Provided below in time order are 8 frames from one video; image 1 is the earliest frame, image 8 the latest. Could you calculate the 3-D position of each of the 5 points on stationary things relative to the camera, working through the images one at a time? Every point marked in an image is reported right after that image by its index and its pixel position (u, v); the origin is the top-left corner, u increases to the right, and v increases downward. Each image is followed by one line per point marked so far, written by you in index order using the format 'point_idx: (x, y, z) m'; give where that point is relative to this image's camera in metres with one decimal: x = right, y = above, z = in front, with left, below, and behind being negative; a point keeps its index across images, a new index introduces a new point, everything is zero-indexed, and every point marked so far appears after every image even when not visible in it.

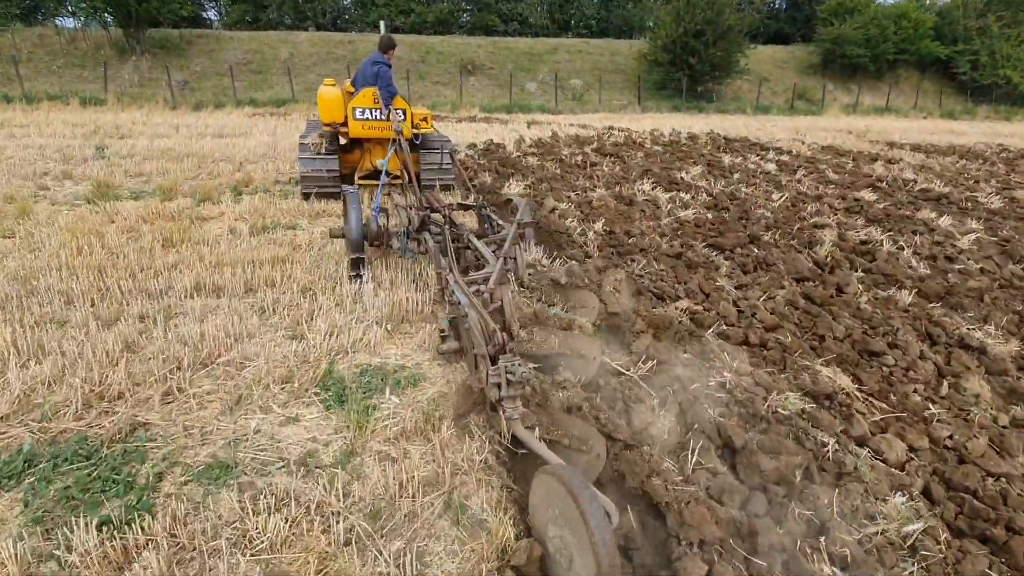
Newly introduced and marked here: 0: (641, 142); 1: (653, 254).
0: (+3.1, +3.5, +12.5) m
1: (+1.5, +0.4, +5.4) m
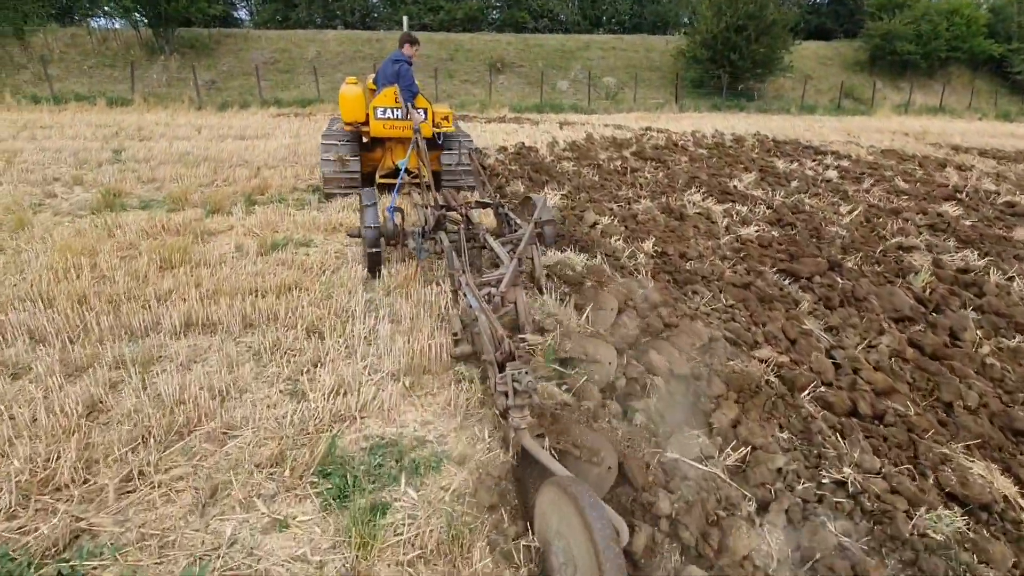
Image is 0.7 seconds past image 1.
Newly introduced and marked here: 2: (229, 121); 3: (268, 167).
0: (+3.8, +3.2, +11.6) m
1: (+1.8, 0.0, +4.6) m
2: (-7.4, +4.4, +13.5) m
3: (-4.1, +2.0, +8.7) m
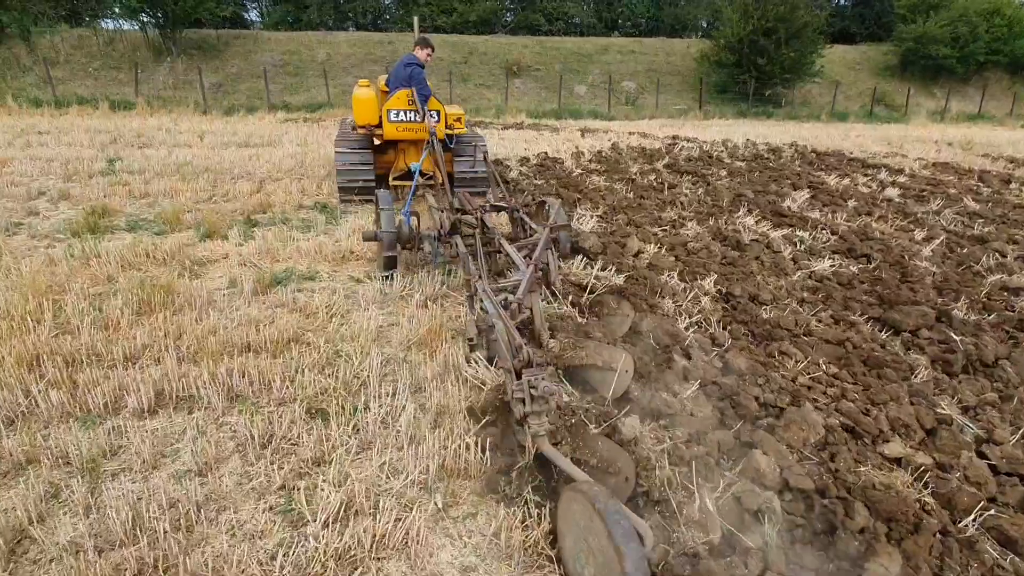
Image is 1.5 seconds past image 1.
0: (+4.3, +2.7, +10.7) m
1: (+2.1, -0.4, +3.8) m
2: (-6.9, +4.0, +12.9) m
3: (-3.7, +1.7, +7.9) m
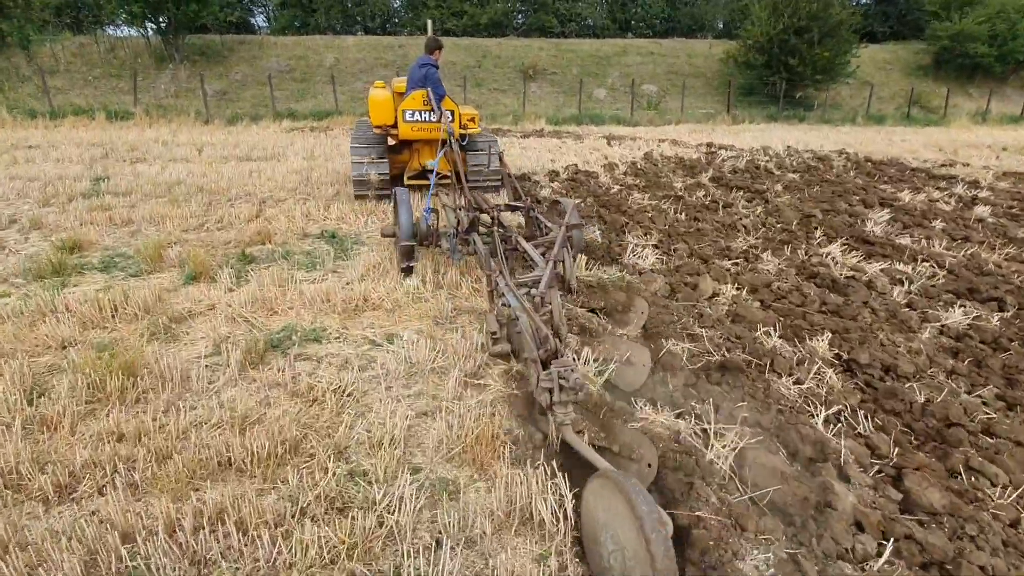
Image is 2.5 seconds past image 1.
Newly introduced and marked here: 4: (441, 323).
0: (+4.8, +2.3, +9.7) m
1: (+2.6, -0.8, +2.8) m
2: (-6.4, +3.5, +12.0) m
3: (-3.2, +1.2, +7.0) m
4: (-0.5, -0.3, +4.0) m
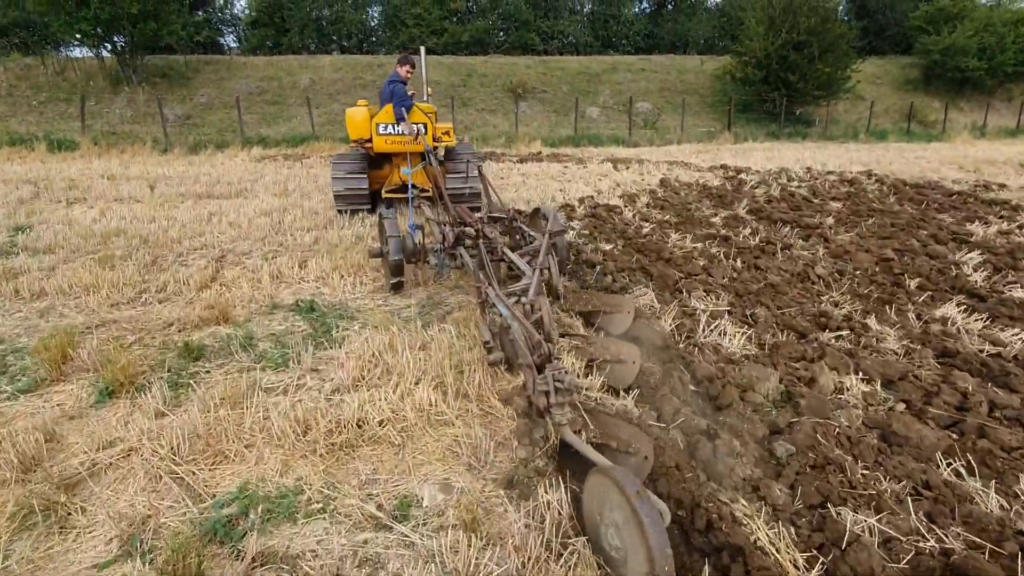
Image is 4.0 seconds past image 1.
0: (+4.8, +1.6, +8.7) m
1: (+3.0, -1.4, +1.6) m
2: (-6.4, +2.4, +10.6) m
3: (-3.0, +0.3, +5.6) m
4: (-0.2, -0.9, +2.7) m
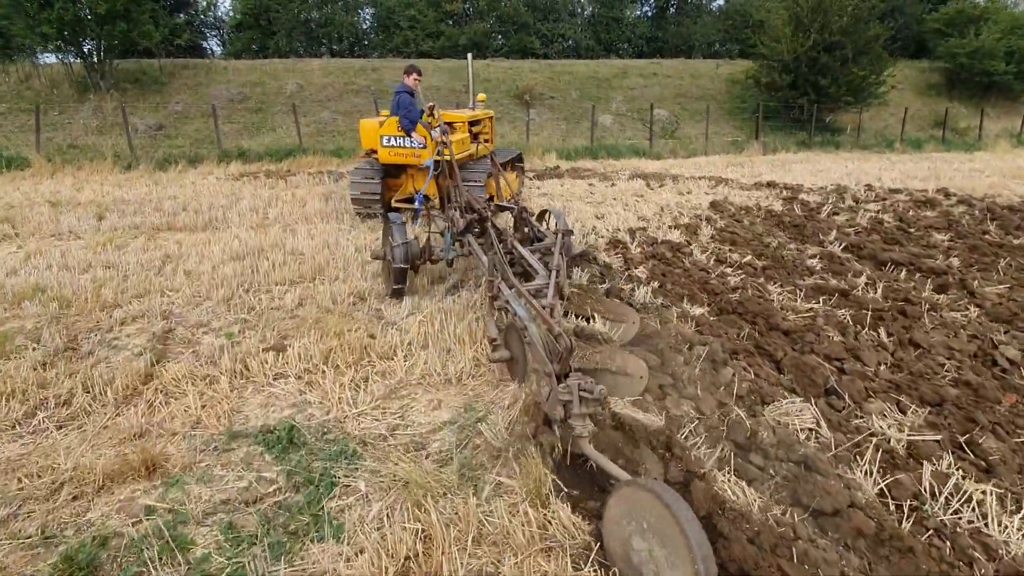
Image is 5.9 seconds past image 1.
0: (+5.3, +0.9, +7.2) m
1: (+3.5, -2.0, +0.1) m
2: (-6.0, +1.7, +8.9) m
3: (-2.6, -0.4, +4.0) m
4: (+0.4, -1.6, +1.1) m
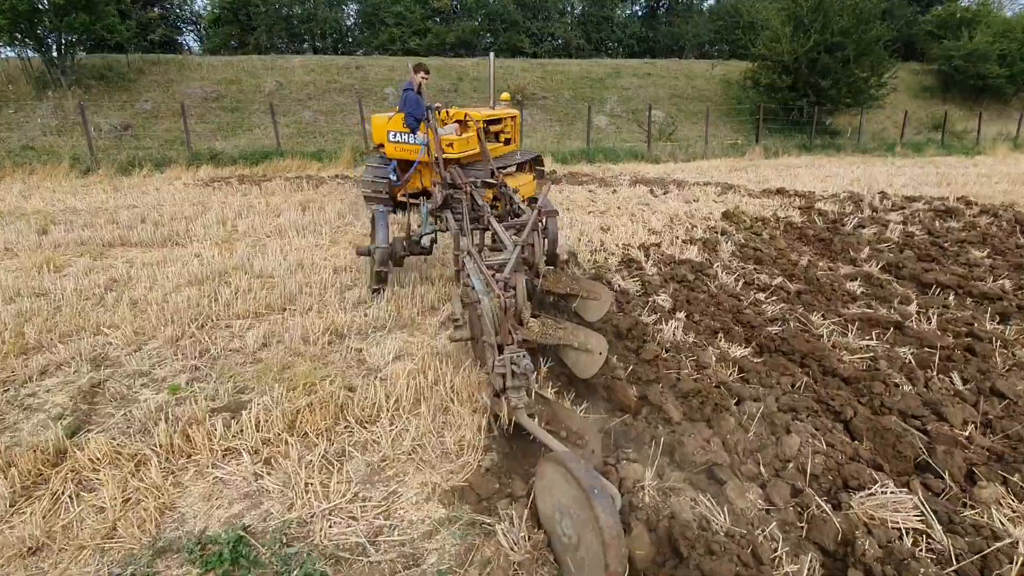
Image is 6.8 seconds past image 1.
0: (+5.2, +0.7, +6.6) m
1: (+3.7, -2.2, -0.6) m
2: (-6.1, +1.4, +8.1) m
3: (-2.5, -0.6, +3.3) m
4: (+0.5, -1.8, +0.4) m
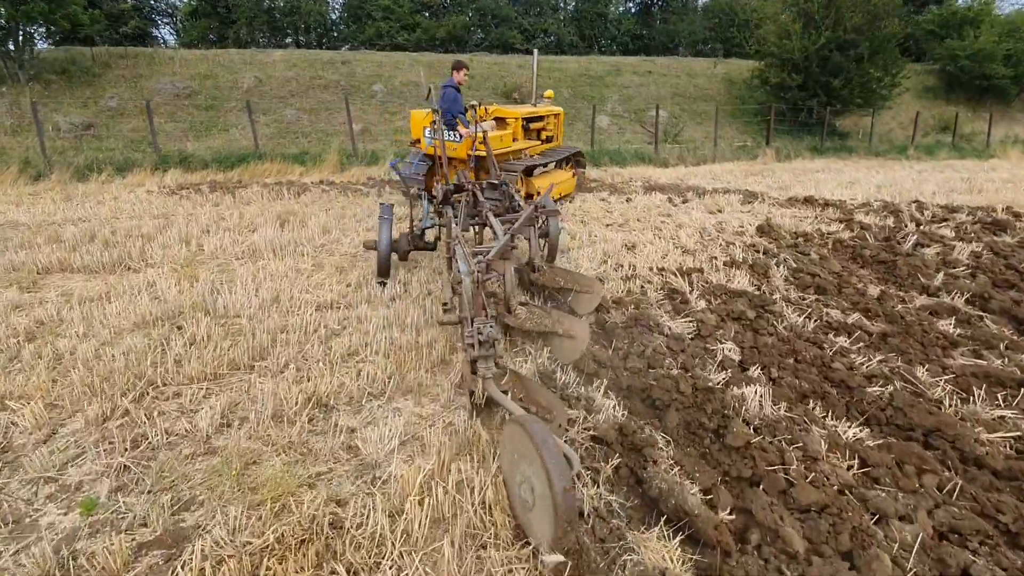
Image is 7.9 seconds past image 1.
0: (+5.4, +0.3, +5.9) m
1: (+4.0, -2.6, -1.4) m
2: (-6.0, +1.1, +7.0) m
3: (-2.3, -1.0, +2.3) m
4: (+0.8, -2.2, -0.5) m
